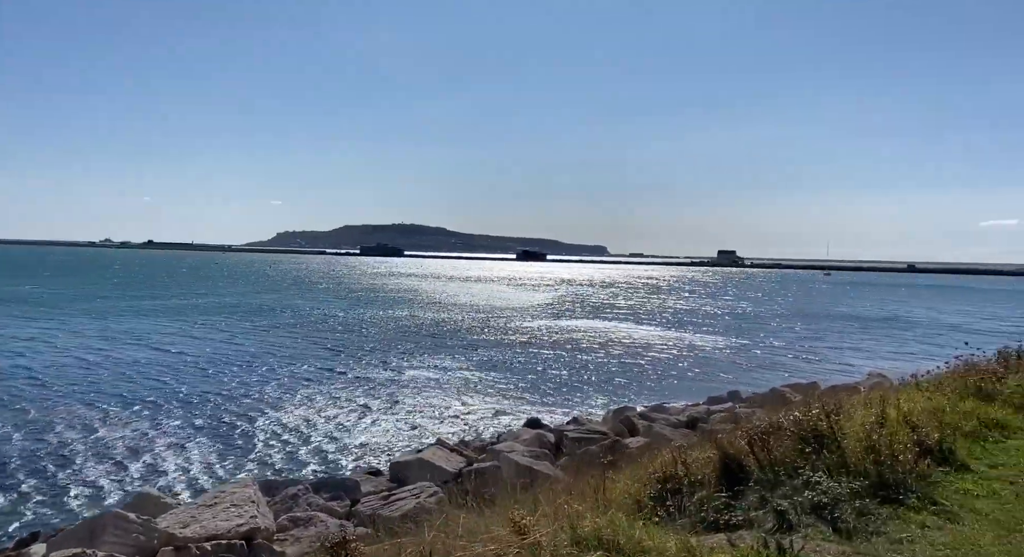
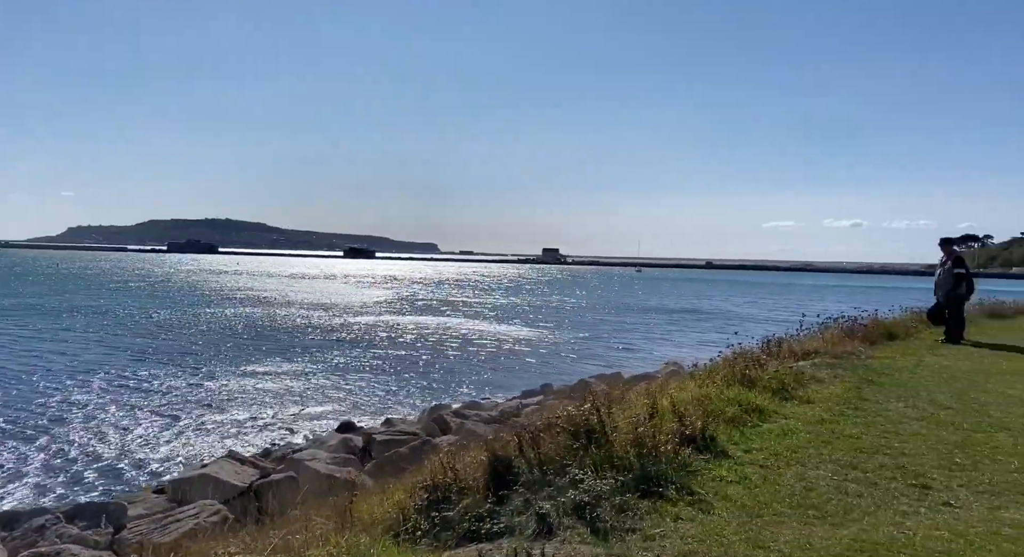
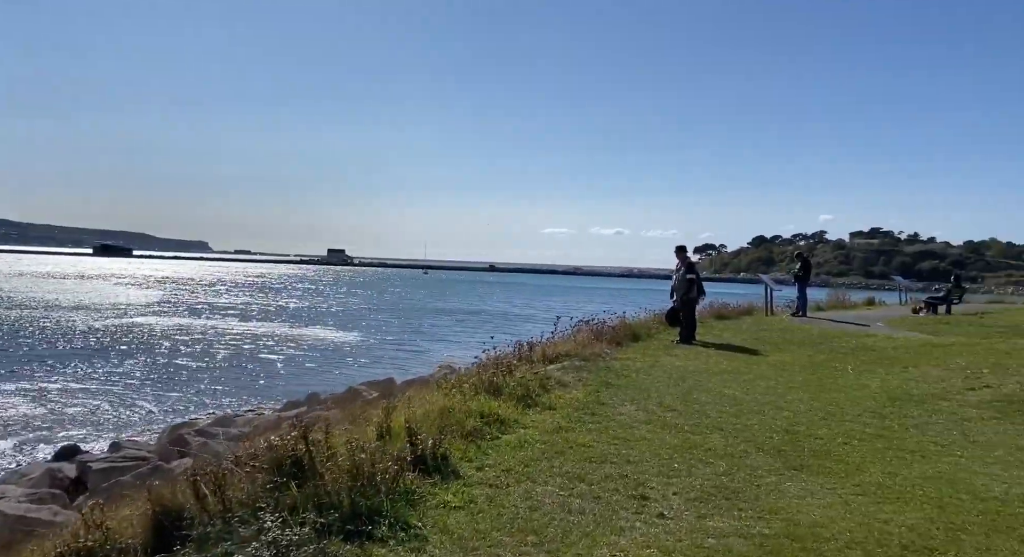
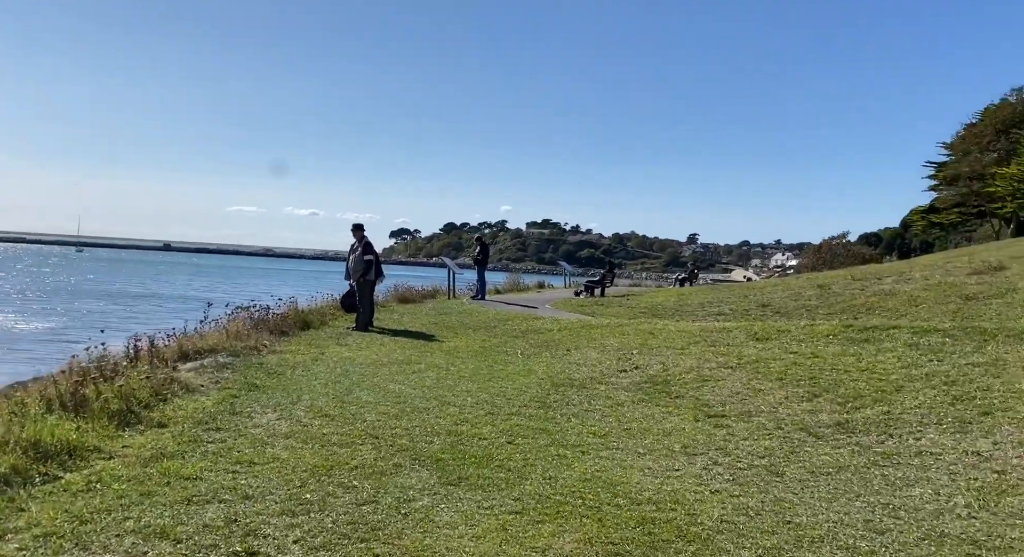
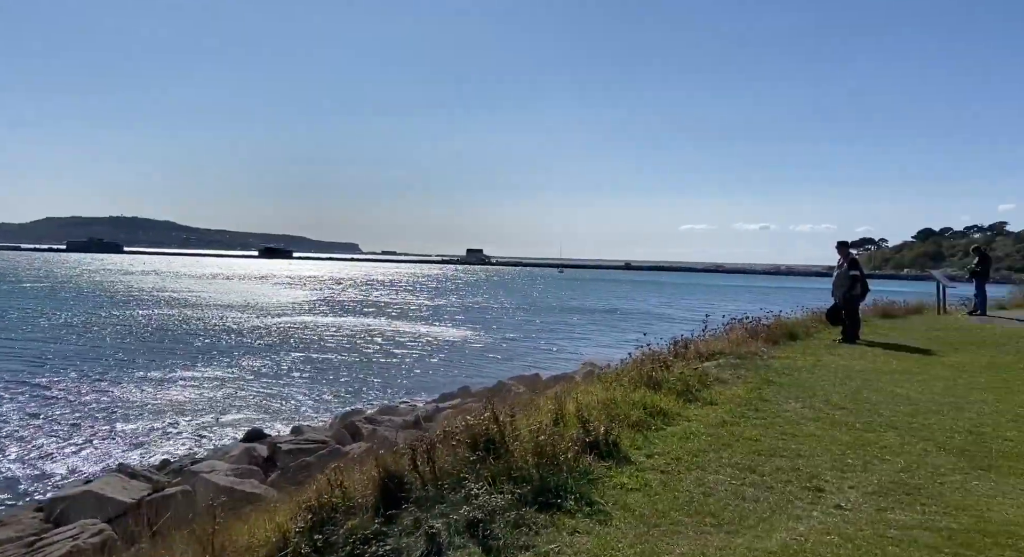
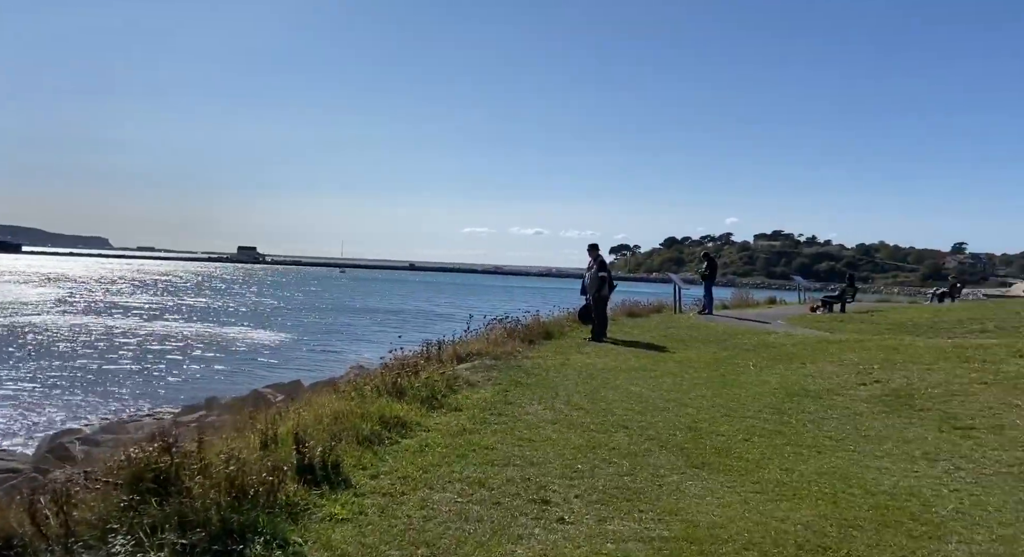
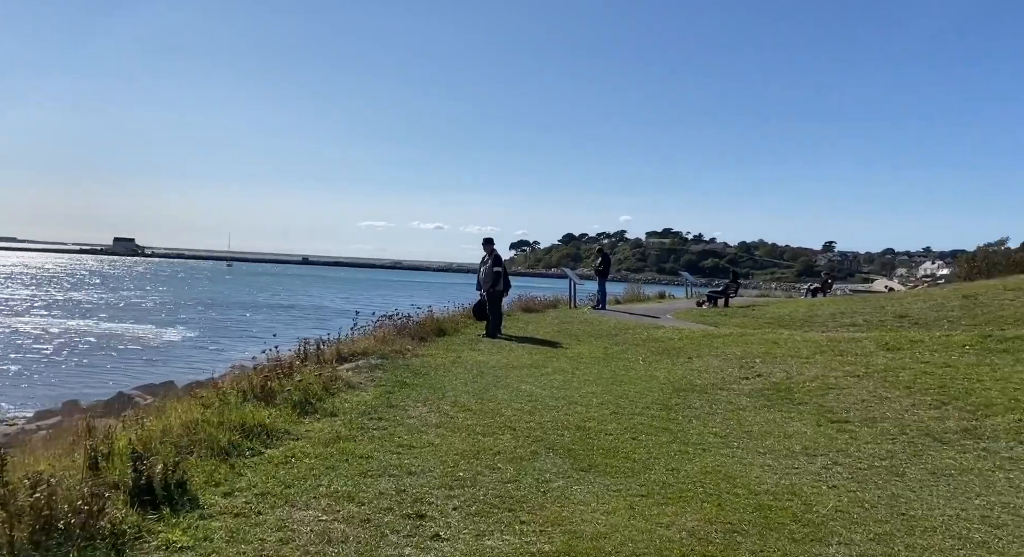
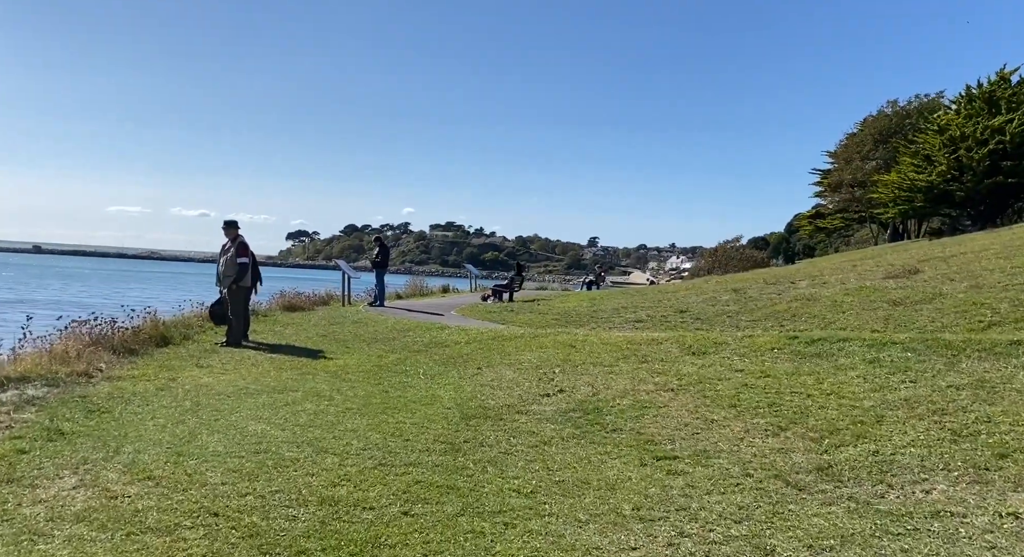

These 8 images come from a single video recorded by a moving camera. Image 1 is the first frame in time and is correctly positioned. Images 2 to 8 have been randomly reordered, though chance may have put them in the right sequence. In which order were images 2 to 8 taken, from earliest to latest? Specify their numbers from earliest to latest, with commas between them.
2, 5, 3, 6, 7, 4, 8
